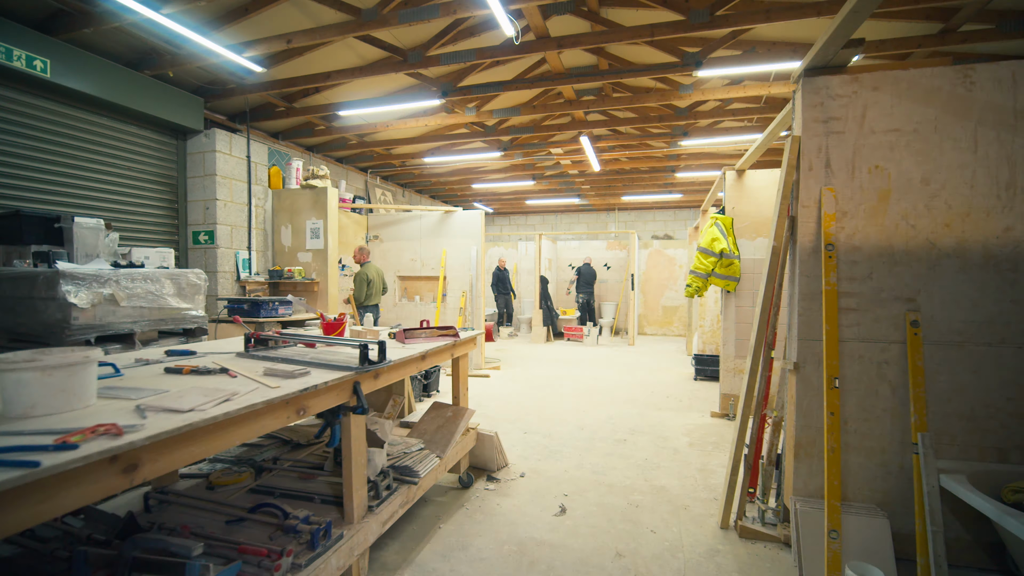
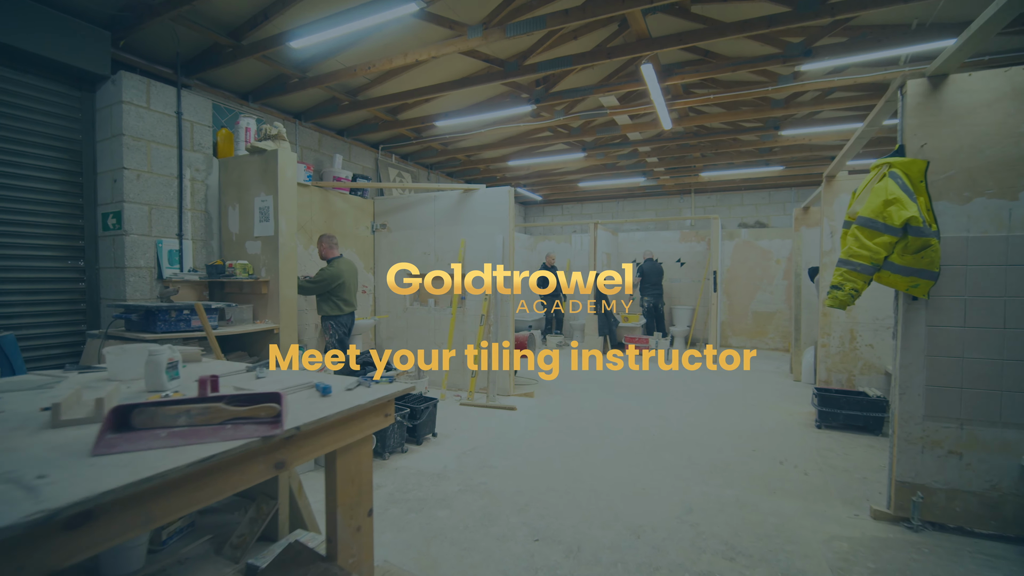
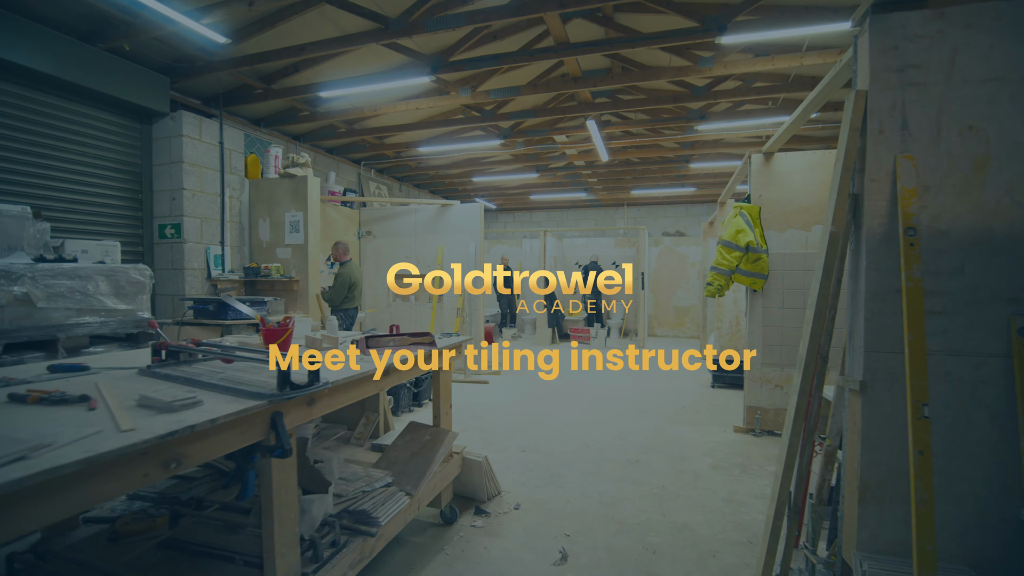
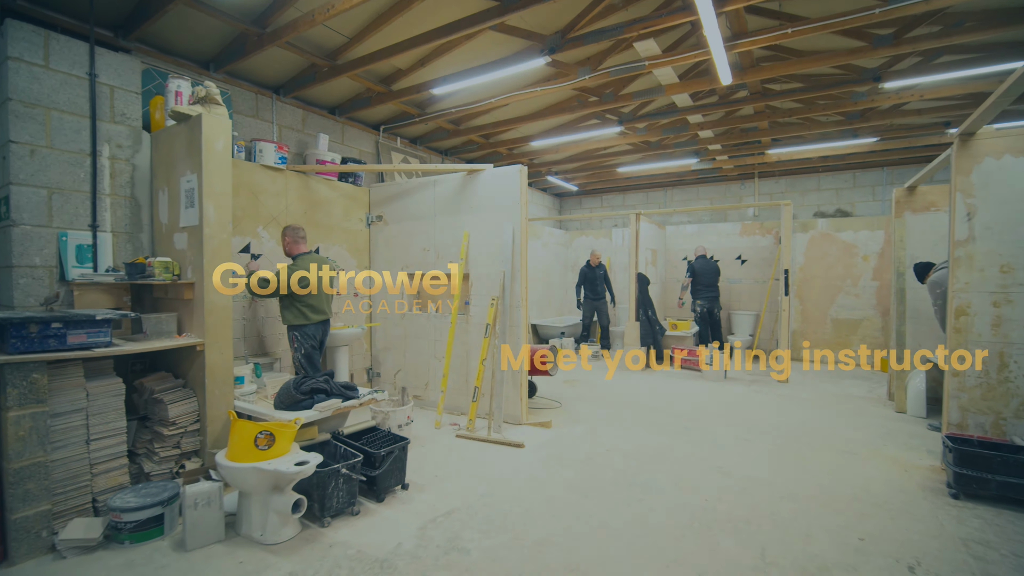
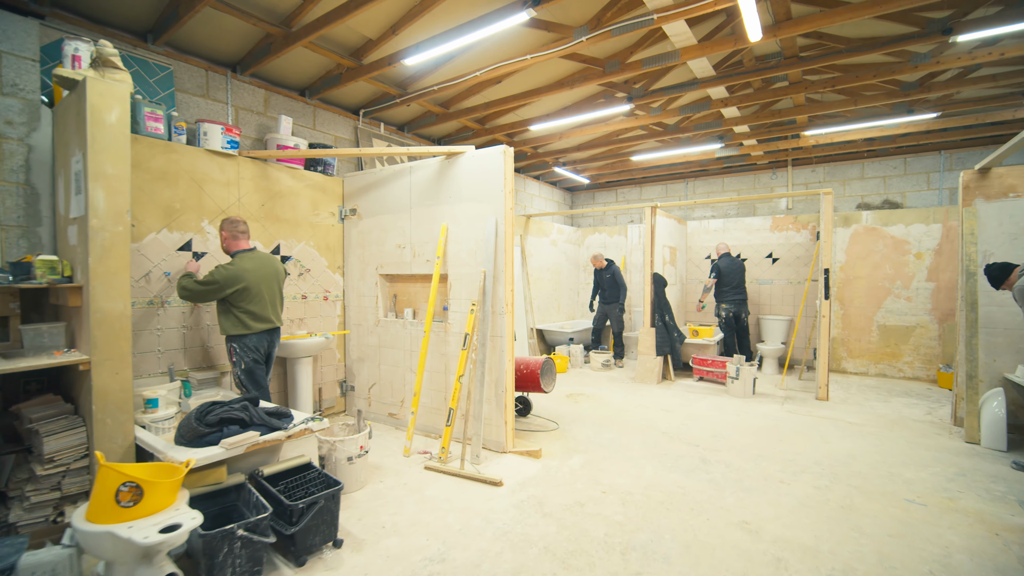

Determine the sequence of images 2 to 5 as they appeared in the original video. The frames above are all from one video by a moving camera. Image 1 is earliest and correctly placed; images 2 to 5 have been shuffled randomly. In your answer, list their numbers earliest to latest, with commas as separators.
3, 2, 4, 5
